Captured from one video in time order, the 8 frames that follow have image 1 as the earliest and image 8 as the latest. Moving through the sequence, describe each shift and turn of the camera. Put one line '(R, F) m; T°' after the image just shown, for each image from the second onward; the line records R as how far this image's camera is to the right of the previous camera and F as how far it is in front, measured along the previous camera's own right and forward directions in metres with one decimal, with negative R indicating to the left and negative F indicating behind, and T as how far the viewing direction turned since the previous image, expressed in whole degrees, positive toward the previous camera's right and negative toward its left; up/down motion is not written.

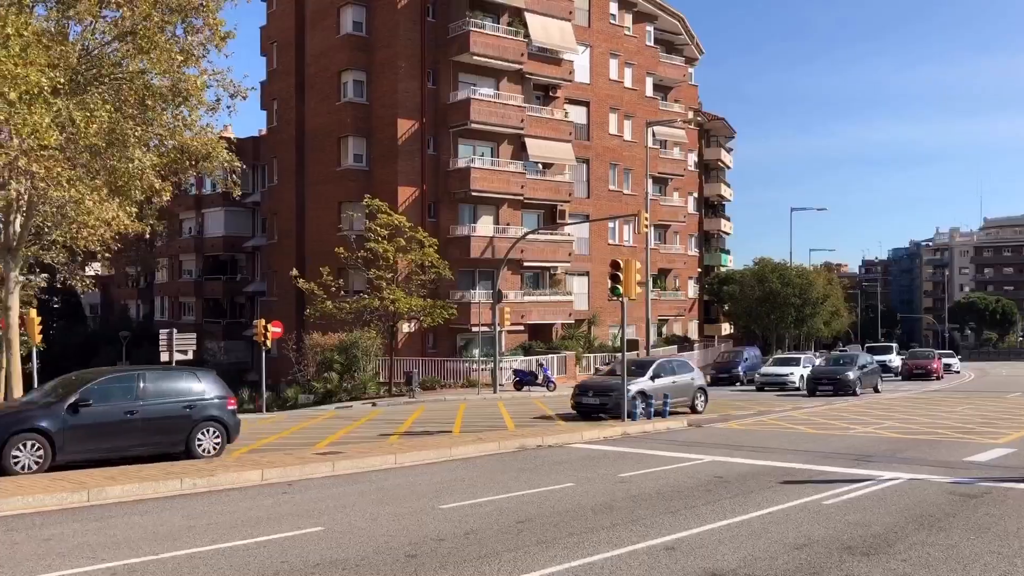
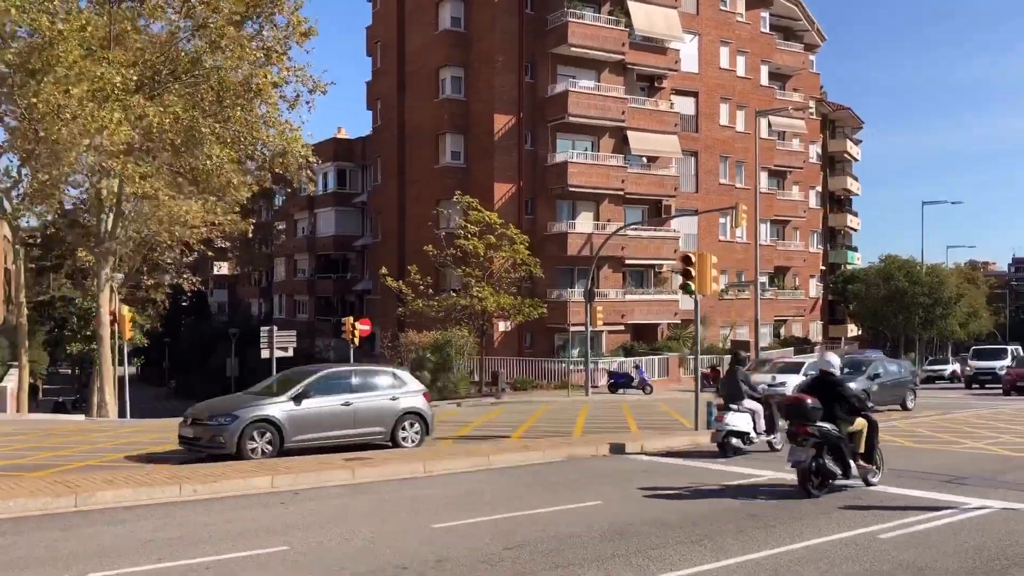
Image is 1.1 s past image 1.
(+1.2, +1.2) m; -8°
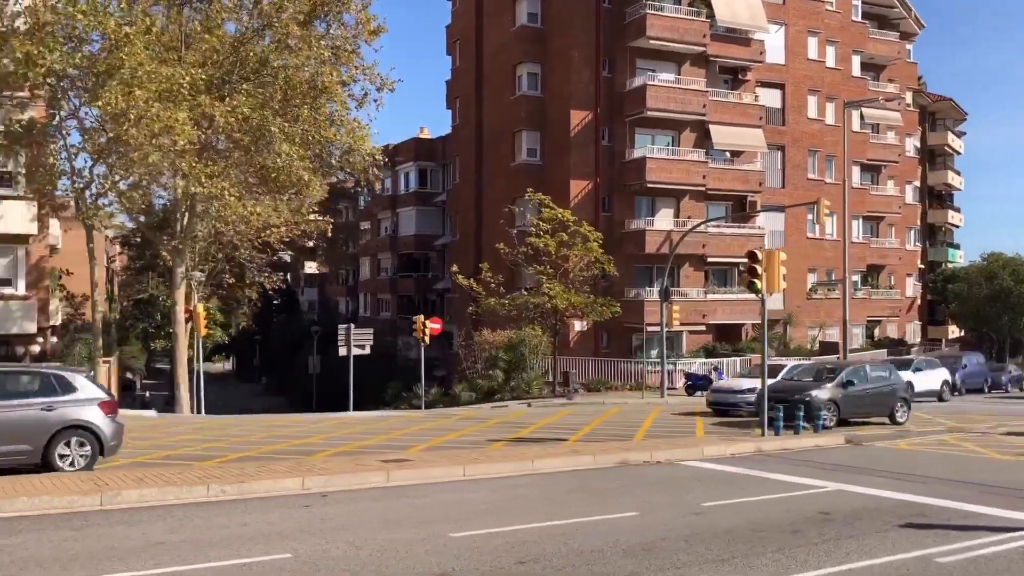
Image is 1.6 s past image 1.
(+0.6, +0.5) m; -6°
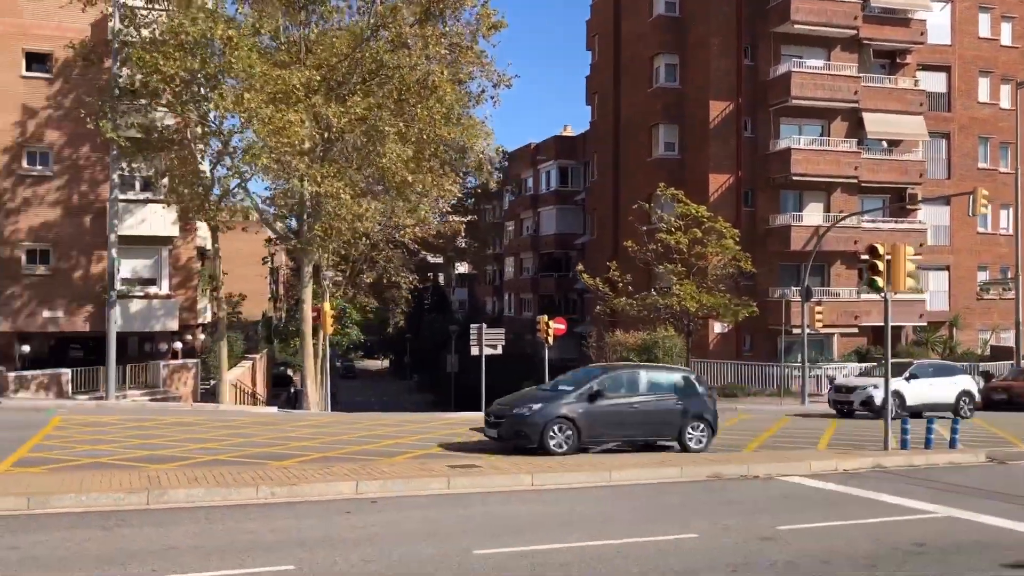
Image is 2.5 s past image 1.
(+1.1, +0.9) m; -10°
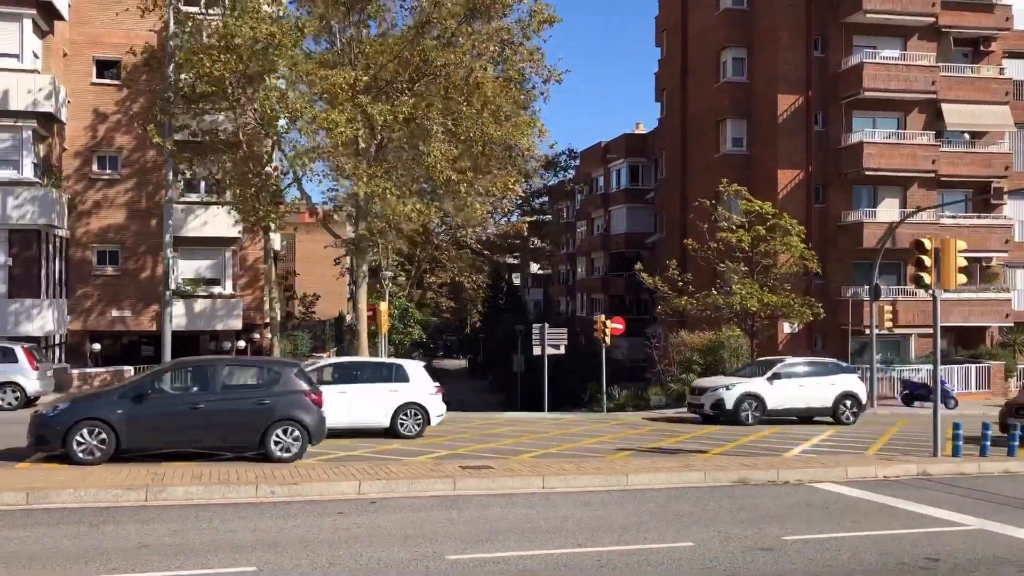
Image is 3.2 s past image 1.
(+0.9, +0.3) m; -5°
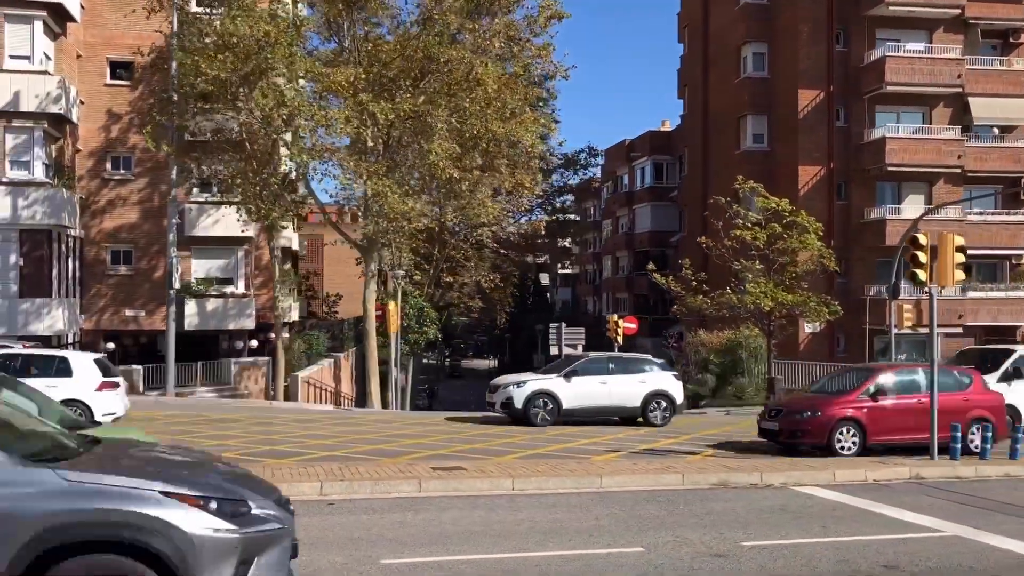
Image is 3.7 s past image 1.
(+0.8, +0.3) m; -2°
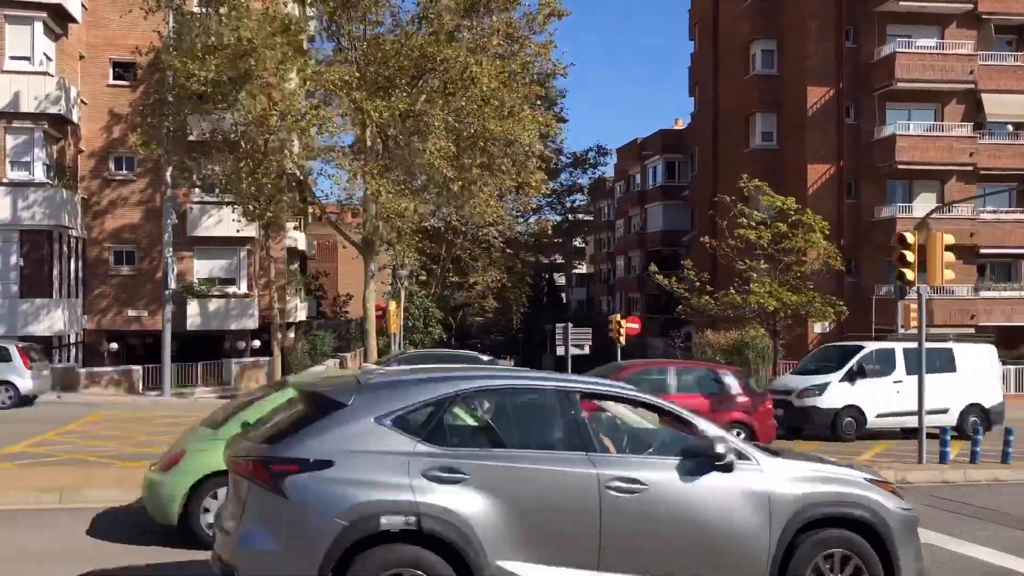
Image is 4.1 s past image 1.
(+0.6, +0.2) m; -1°
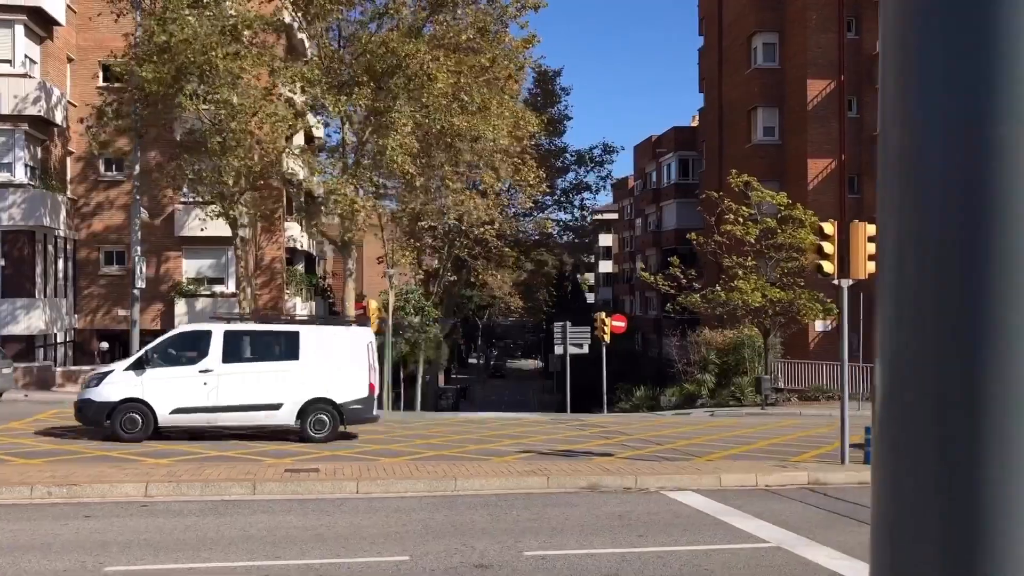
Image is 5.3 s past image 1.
(+1.9, +0.3) m; -3°
